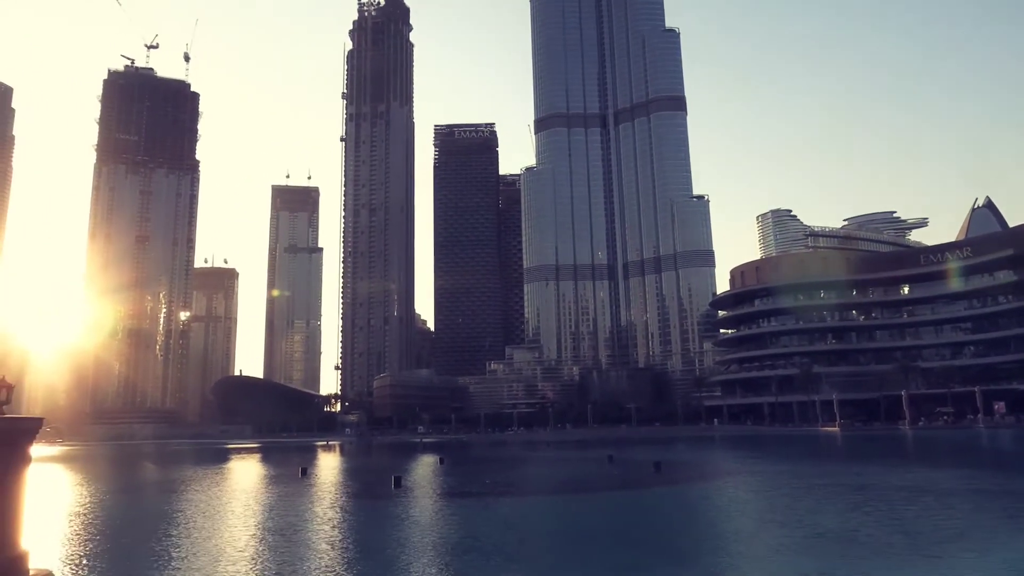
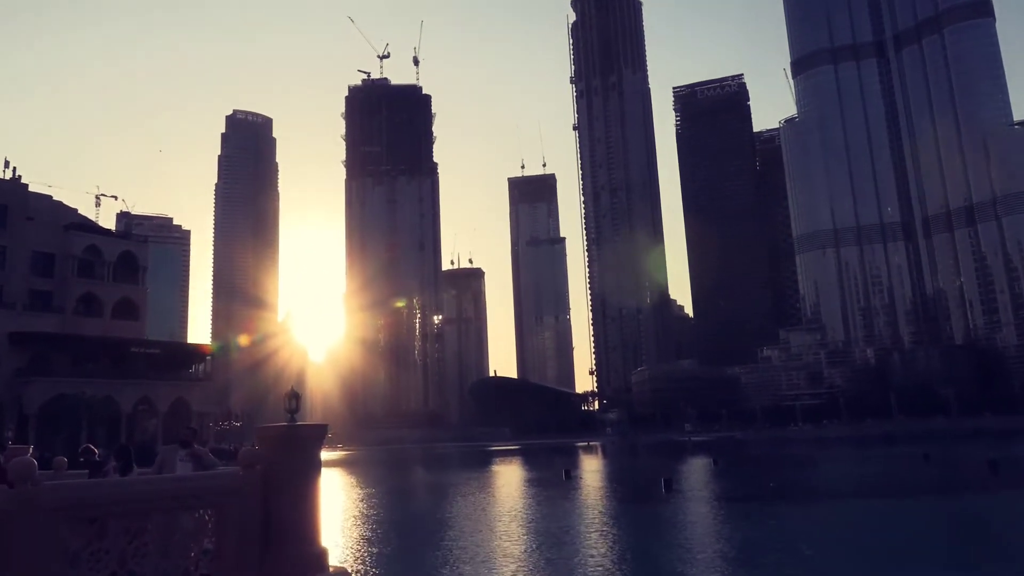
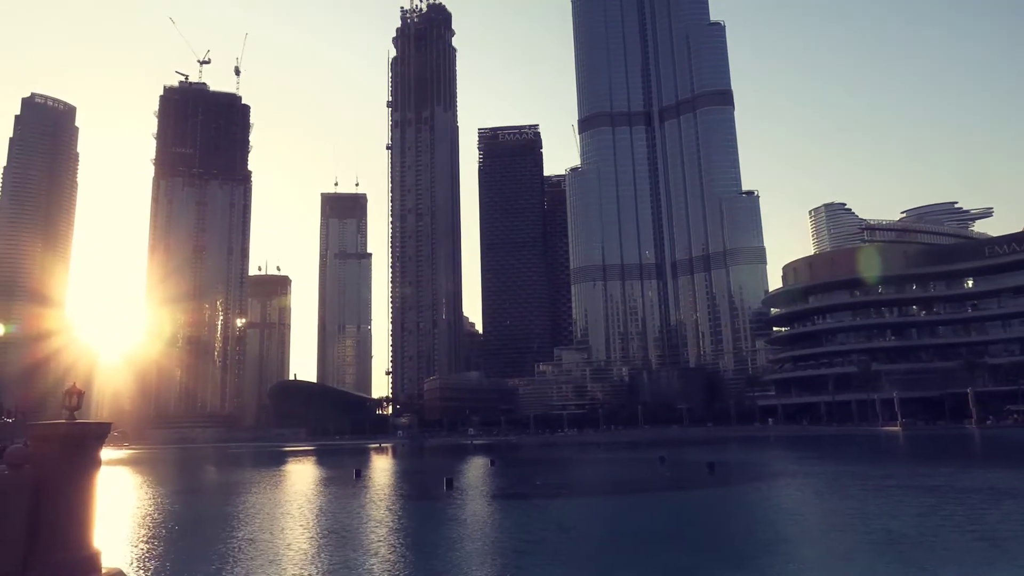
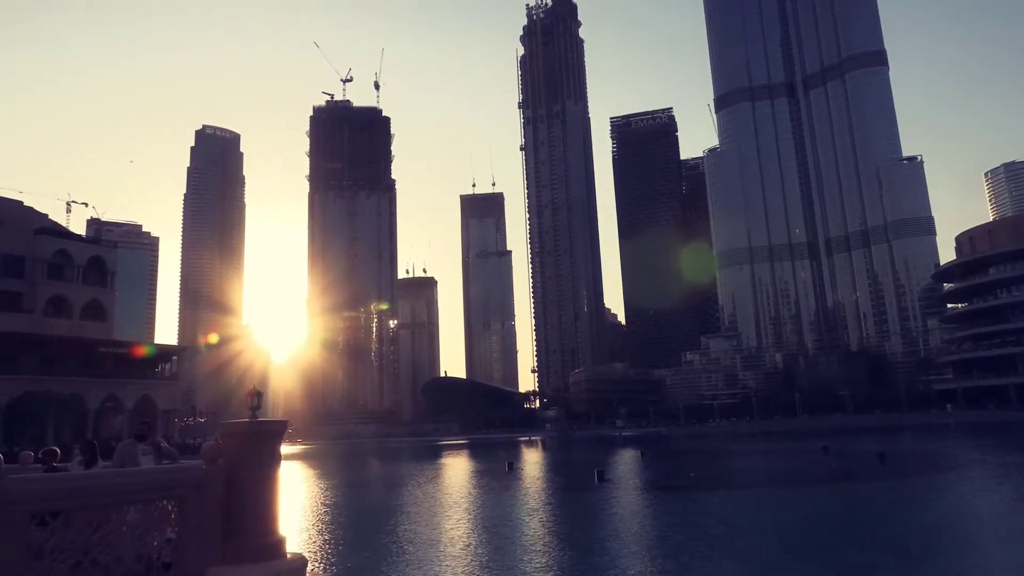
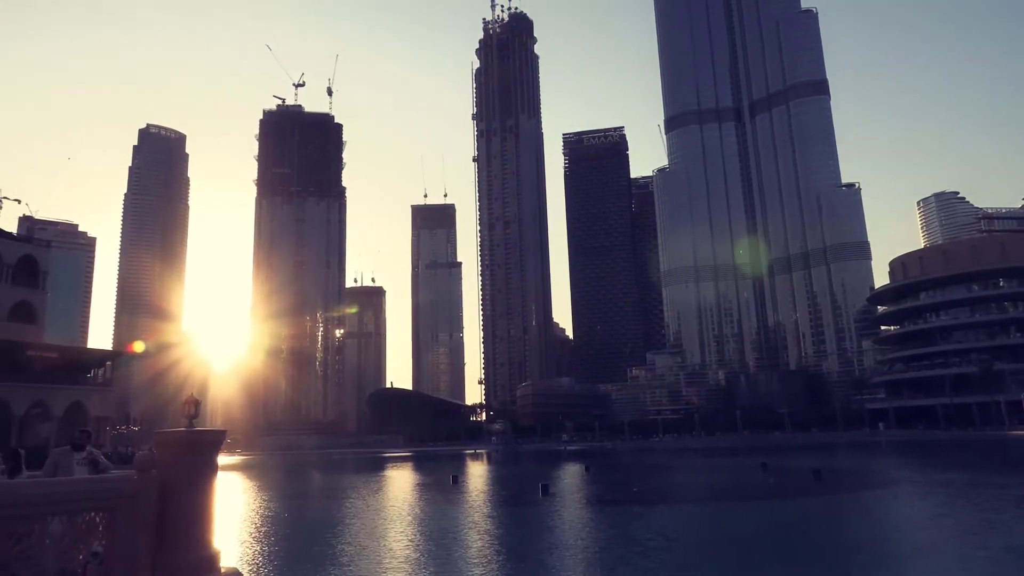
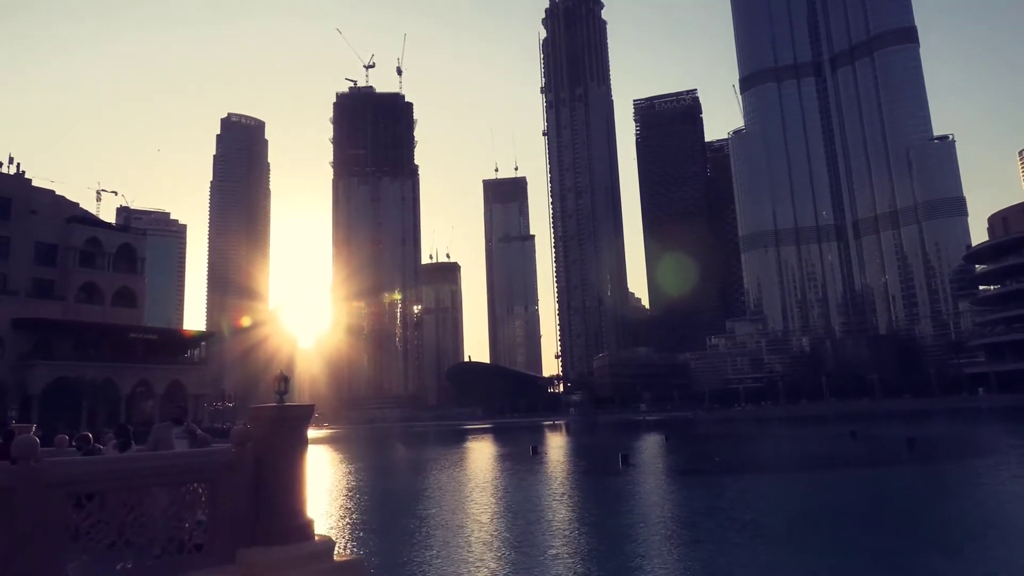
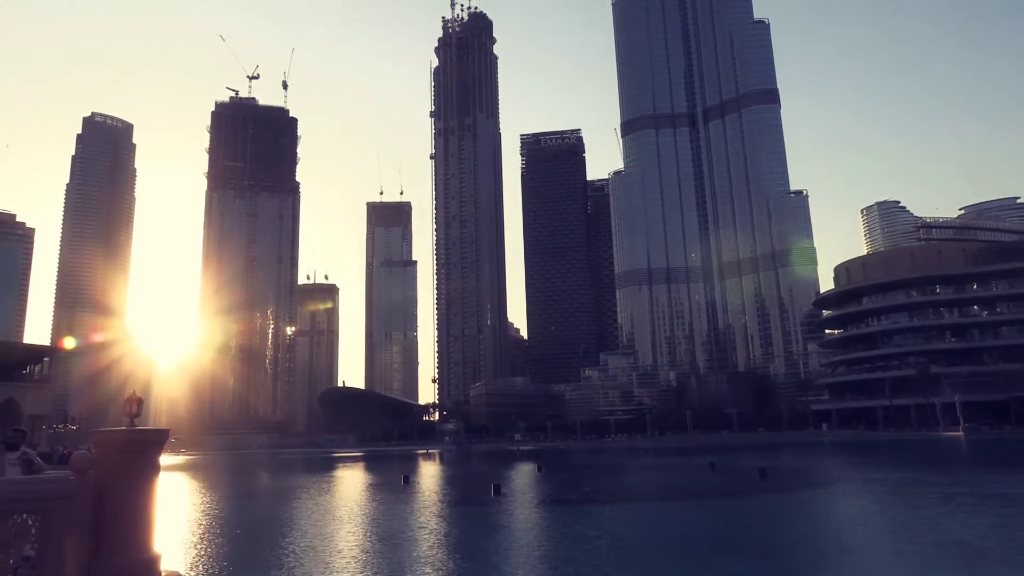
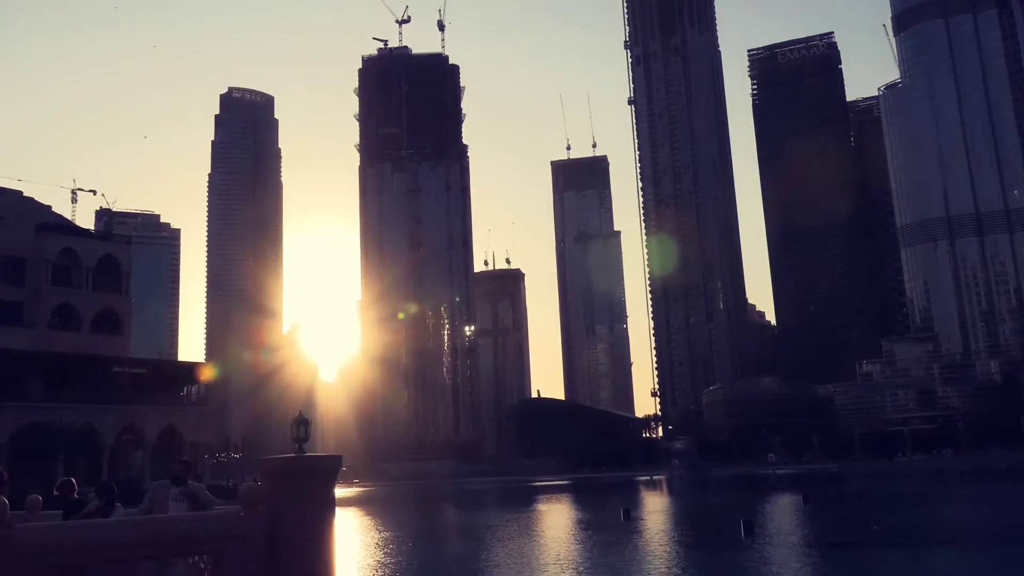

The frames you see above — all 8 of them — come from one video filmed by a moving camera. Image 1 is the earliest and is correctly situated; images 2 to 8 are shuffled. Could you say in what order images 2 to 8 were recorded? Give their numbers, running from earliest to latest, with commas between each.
3, 7, 5, 4, 6, 2, 8
